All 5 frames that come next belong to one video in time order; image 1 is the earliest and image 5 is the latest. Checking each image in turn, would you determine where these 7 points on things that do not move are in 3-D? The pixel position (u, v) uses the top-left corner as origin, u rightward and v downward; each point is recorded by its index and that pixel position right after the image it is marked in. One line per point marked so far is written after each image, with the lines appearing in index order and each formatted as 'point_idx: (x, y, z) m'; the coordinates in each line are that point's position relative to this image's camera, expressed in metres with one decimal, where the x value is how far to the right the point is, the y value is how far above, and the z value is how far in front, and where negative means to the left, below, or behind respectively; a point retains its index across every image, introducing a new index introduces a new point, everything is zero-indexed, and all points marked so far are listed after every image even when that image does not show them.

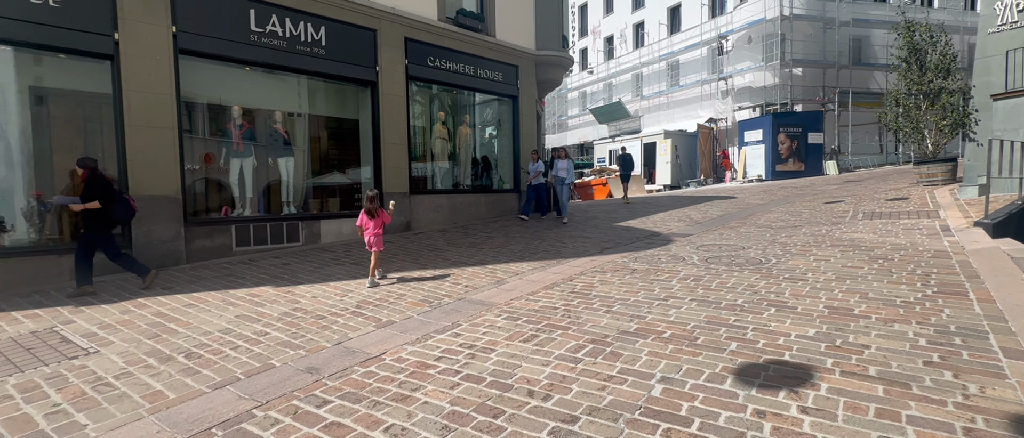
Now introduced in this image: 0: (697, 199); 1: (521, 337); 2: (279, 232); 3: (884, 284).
0: (+6.6, +0.7, +16.8) m
1: (+0.1, -1.1, +4.3) m
2: (-4.5, -0.3, +9.1) m
3: (+4.2, -0.7, +5.2) m
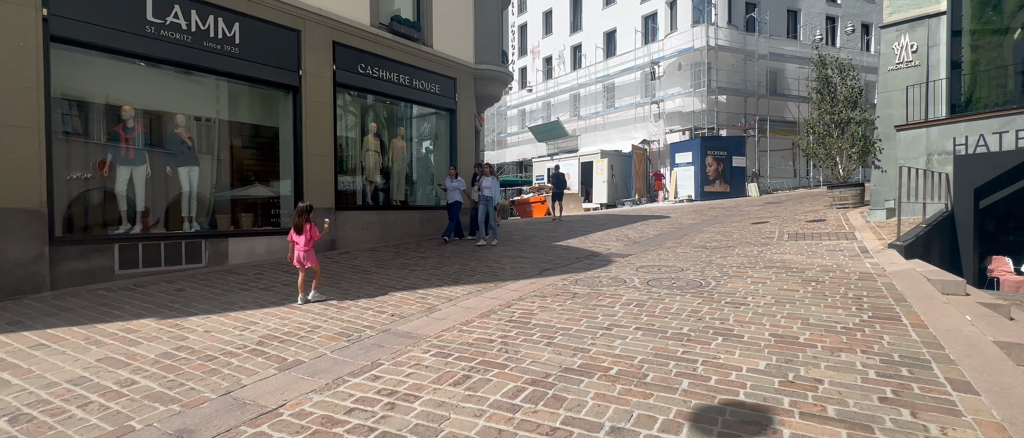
0: (+4.3, 0.0, +17.0) m
1: (-0.5, -1.3, +3.7) m
2: (-5.7, -0.6, +7.9) m
3: (+3.4, -1.0, +5.2) m
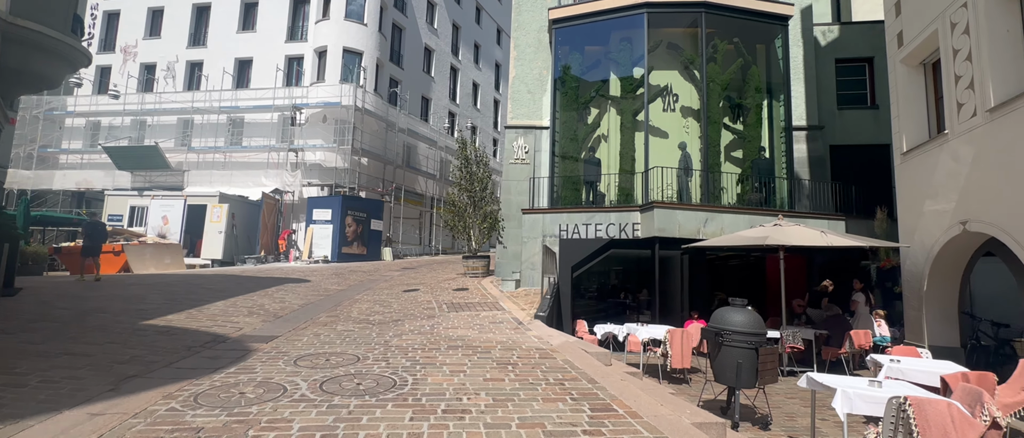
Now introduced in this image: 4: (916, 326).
0: (-7.3, -1.8, +13.6) m
1: (-1.5, -1.5, +0.7) m
2: (-8.1, -0.5, +0.2) m
3: (+0.3, -1.8, +4.5) m
4: (+7.5, -2.0, +8.6) m
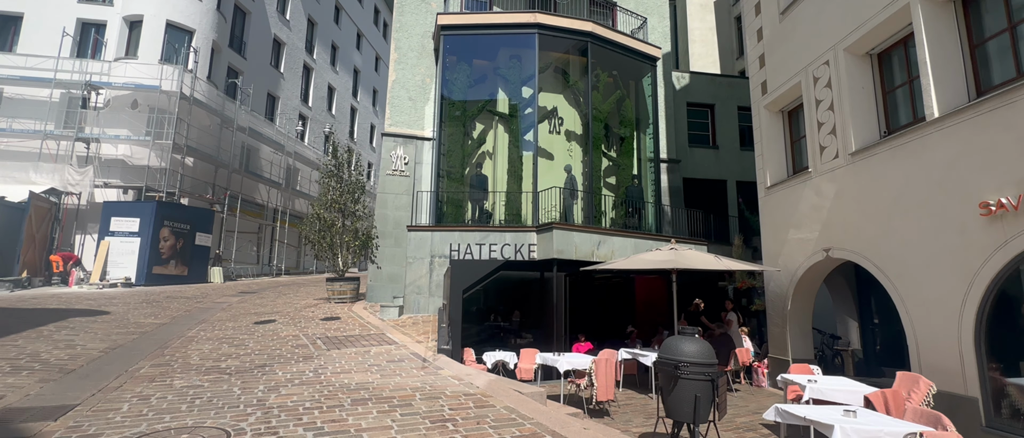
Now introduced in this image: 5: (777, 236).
0: (-10.1, -2.0, +9.7) m
1: (-0.4, -1.4, -0.7) m
2: (-6.5, -0.2, -3.3) m
3: (+0.1, -1.9, +3.5) m
4: (+5.5, -2.5, +9.7) m
5: (+5.6, -0.4, +9.9) m
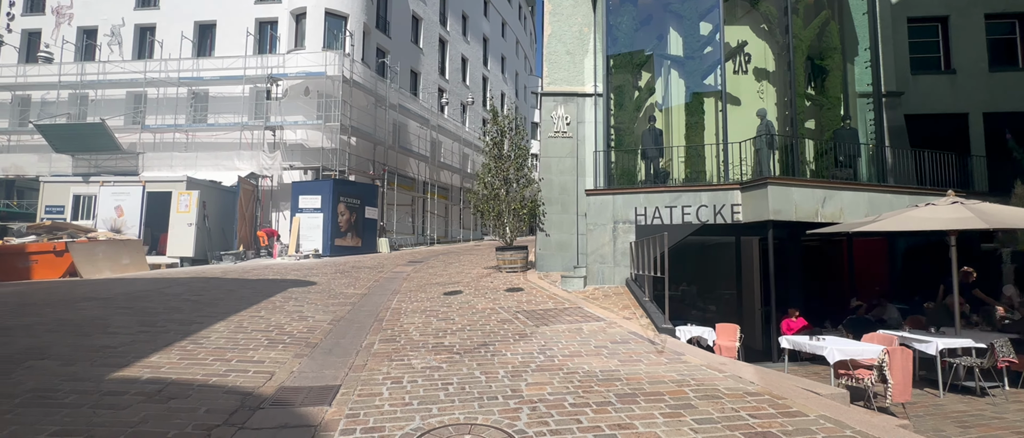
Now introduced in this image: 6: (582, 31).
0: (-5.9, -1.5, +10.8) m
1: (+0.8, -1.5, -1.7) m
2: (-5.8, -0.6, -2.7) m
3: (+2.3, -1.6, +2.3) m
4: (+9.2, -1.6, +6.9) m
5: (+9.2, +0.6, +6.9) m
6: (+2.1, +5.6, +14.0) m
